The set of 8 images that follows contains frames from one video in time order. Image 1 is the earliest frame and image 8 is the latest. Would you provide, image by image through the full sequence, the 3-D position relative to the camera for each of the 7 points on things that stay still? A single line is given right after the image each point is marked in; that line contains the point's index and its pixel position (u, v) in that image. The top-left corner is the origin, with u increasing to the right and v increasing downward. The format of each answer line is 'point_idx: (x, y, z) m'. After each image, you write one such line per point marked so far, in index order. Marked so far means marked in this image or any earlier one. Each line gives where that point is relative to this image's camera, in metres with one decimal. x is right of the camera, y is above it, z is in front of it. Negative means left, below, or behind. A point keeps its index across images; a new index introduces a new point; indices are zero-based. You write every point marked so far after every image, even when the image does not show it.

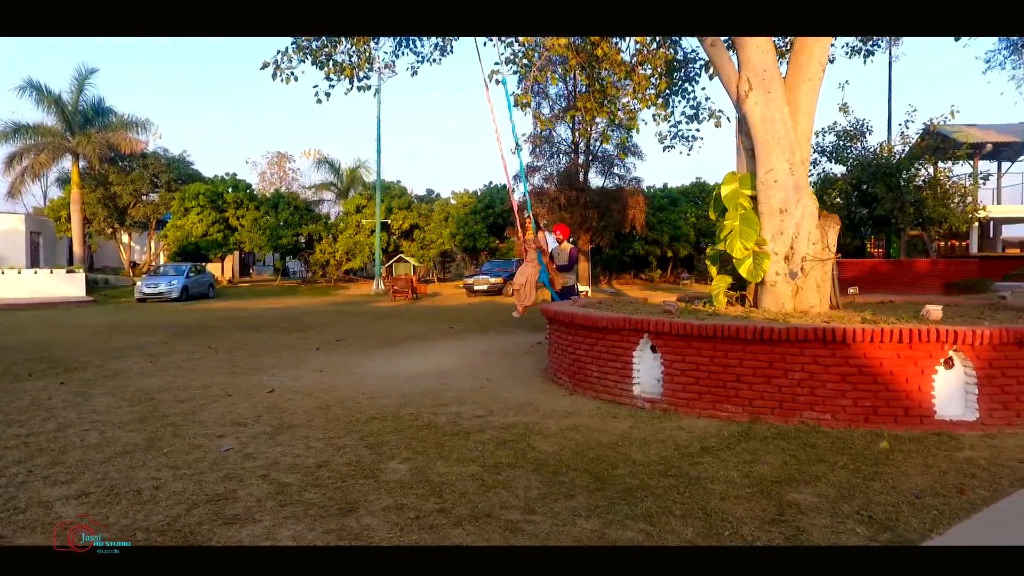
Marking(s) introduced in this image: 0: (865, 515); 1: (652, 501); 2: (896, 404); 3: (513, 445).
0: (+2.0, -1.3, +3.5) m
1: (+0.9, -1.3, +3.7) m
2: (+3.2, -1.0, +5.2) m
3: (0.0, -1.2, +5.0) m
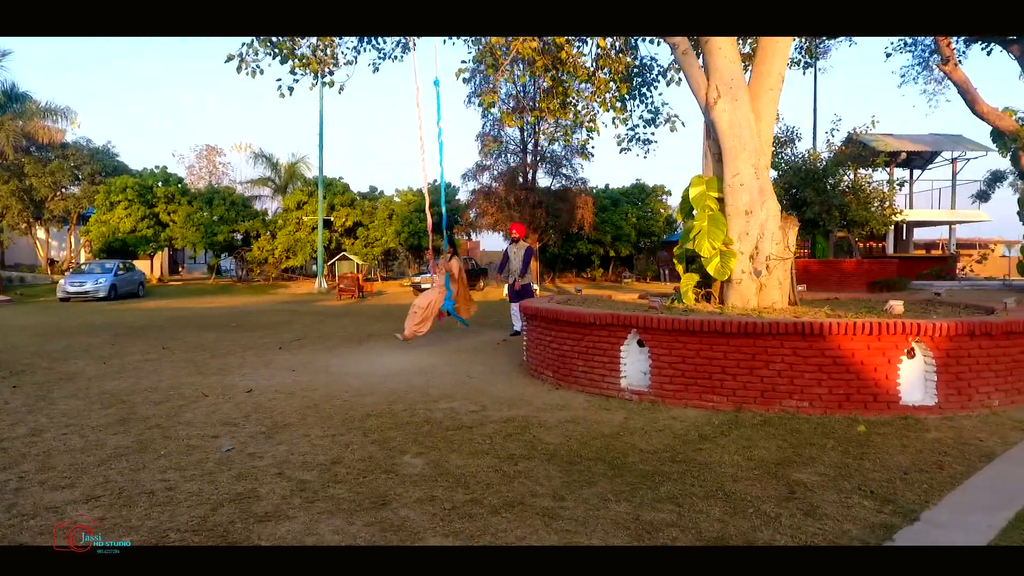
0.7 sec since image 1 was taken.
0: (+2.2, -1.2, +3.8) m
1: (+1.0, -1.2, +4.0) m
2: (+3.2, -0.9, +5.7) m
3: (+0.1, -1.2, +5.1) m
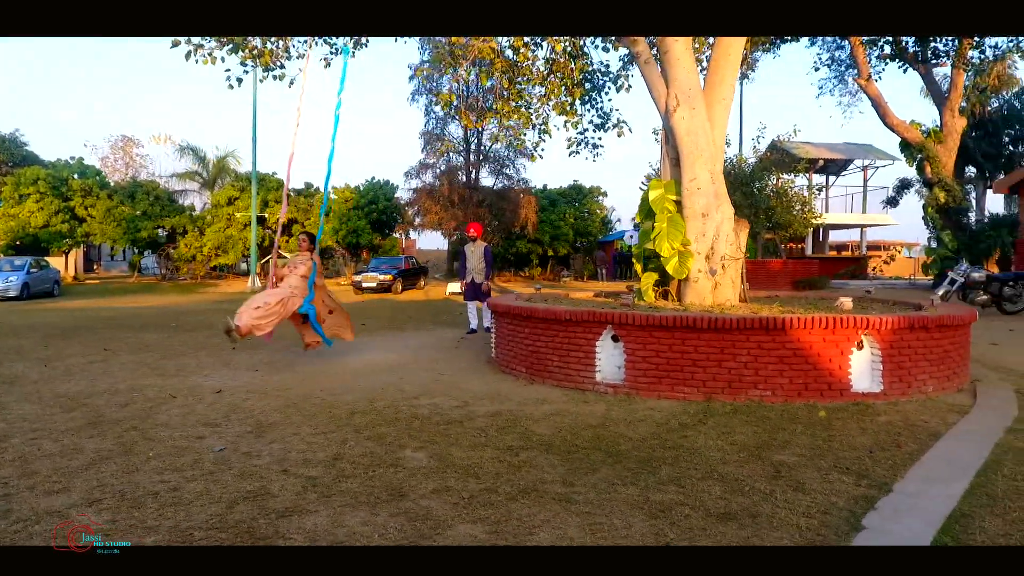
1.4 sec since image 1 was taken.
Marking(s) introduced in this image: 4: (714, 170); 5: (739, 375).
0: (+2.2, -1.2, +4.3) m
1: (+1.1, -1.2, +4.3) m
2: (+3.1, -0.9, +6.2) m
3: (0.0, -1.2, +5.3) m
4: (+2.8, +1.6, +8.7) m
5: (+2.3, -0.9, +6.2) m
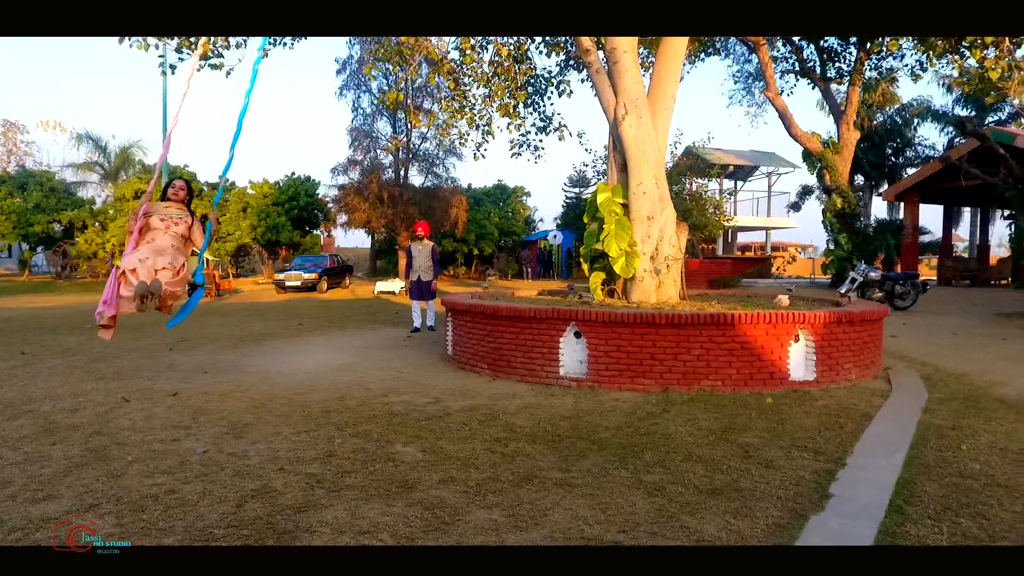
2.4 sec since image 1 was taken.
0: (+2.2, -1.2, +4.8) m
1: (+1.0, -1.2, +4.6) m
2: (+2.8, -0.9, +6.8) m
3: (-0.2, -1.2, +5.5) m
4: (+2.2, +1.7, +9.3) m
5: (+1.9, -0.8, +6.7) m
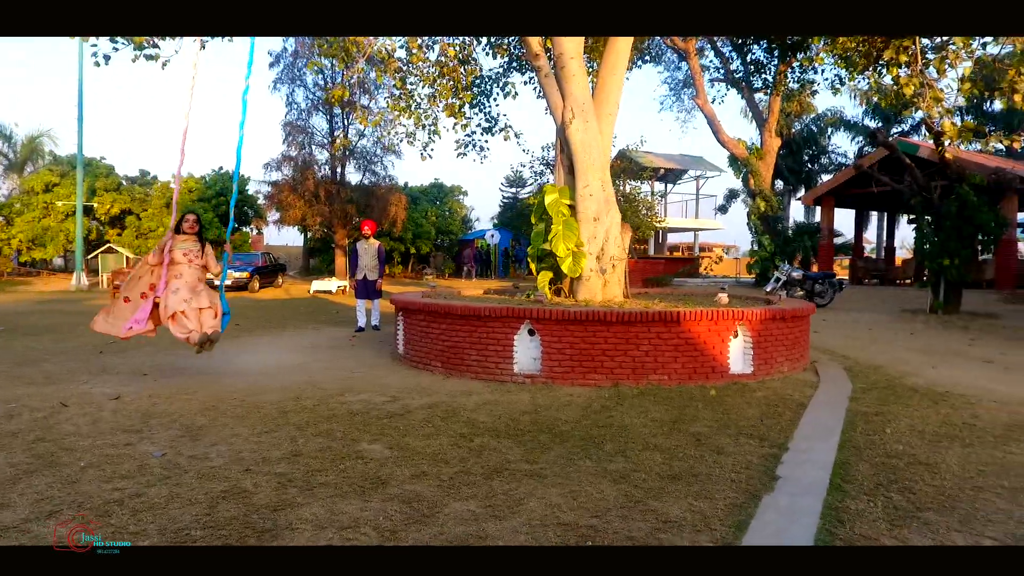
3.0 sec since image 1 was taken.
0: (+1.9, -1.2, +5.1) m
1: (+0.8, -1.2, +4.9) m
2: (+2.3, -0.9, +7.2) m
3: (-0.5, -1.2, +5.6) m
4: (+1.4, +1.7, +9.6) m
5: (+1.5, -0.8, +7.1) m
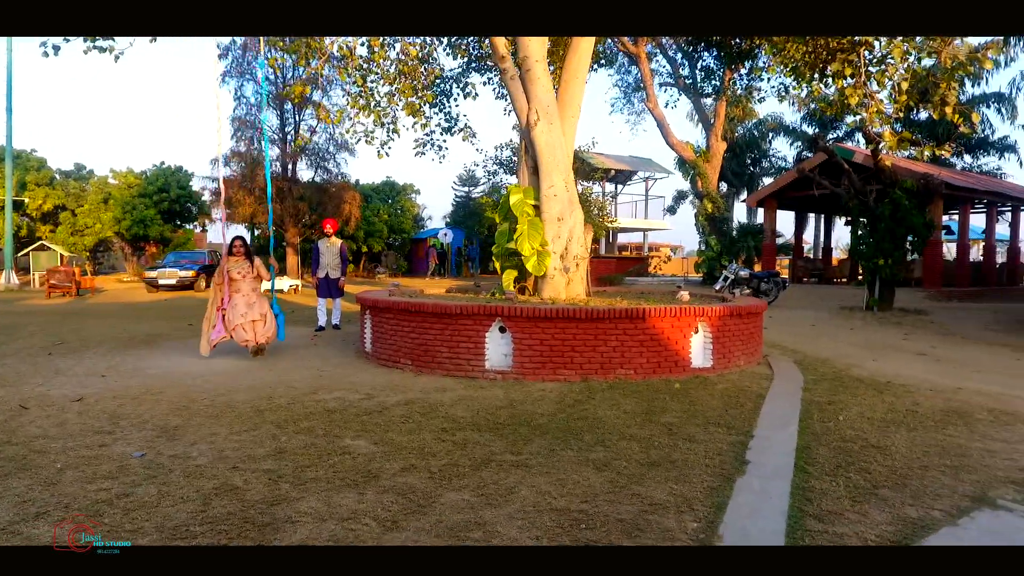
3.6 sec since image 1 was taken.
0: (+1.7, -1.2, +5.5) m
1: (+0.6, -1.2, +5.1) m
2: (+1.9, -0.9, +7.6) m
3: (-0.7, -1.2, +5.7) m
4: (+0.9, +1.7, +9.9) m
5: (+1.1, -0.8, +7.3) m
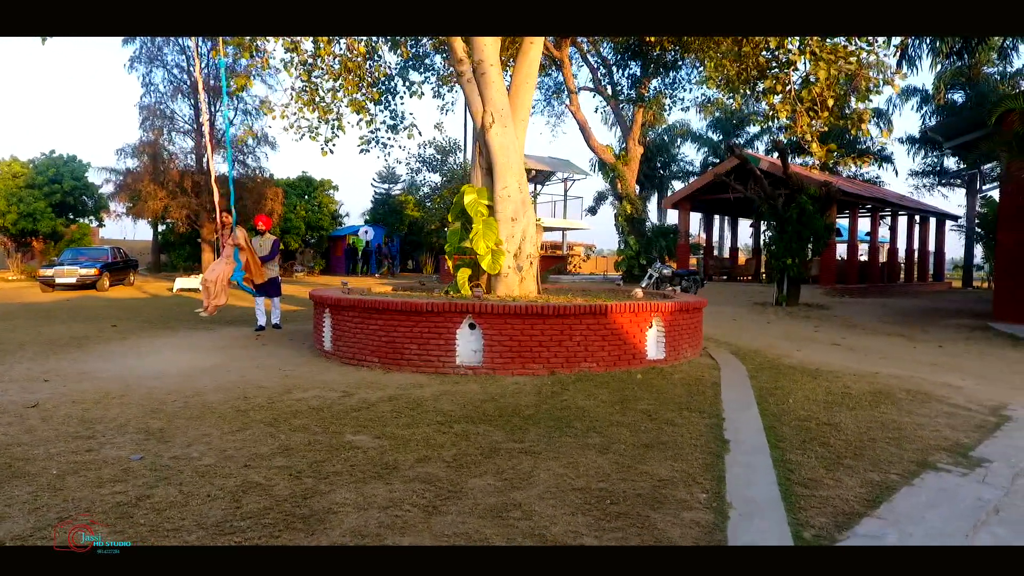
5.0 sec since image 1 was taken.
0: (+1.6, -1.1, +6.0) m
1: (+0.6, -1.2, +5.5) m
2: (+1.5, -0.8, +8.1) m
3: (-0.8, -1.1, +5.9) m
4: (+0.1, +1.7, +10.2) m
5: (+0.8, -0.8, +7.7) m
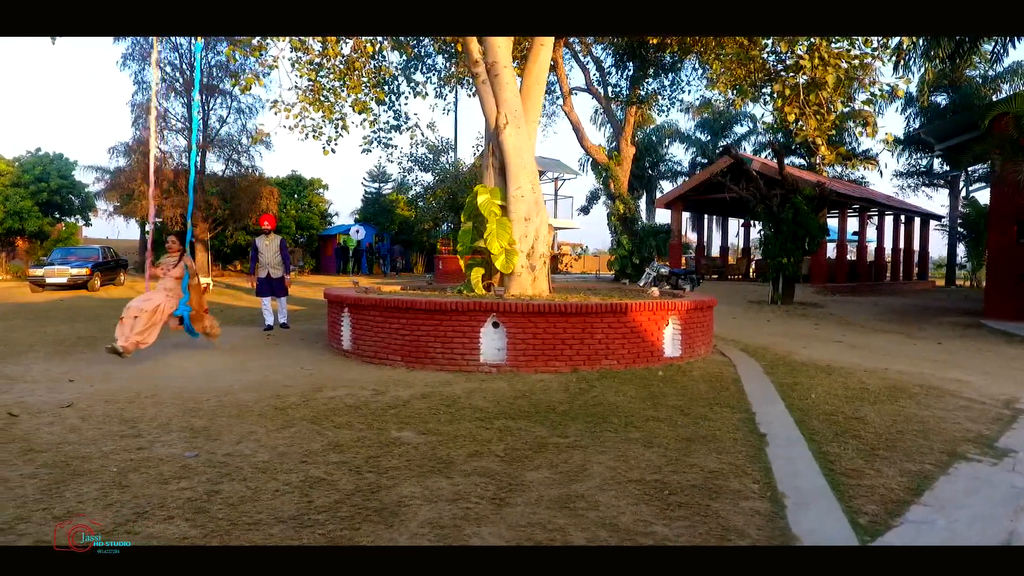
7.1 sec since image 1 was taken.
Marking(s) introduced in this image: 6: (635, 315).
0: (+2.0, -1.1, +6.1) m
1: (+0.9, -1.2, +5.6) m
2: (+1.8, -0.8, +8.2) m
3: (-0.5, -1.1, +6.0) m
4: (+0.3, +1.7, +10.3) m
5: (+1.0, -0.8, +7.9) m
6: (+1.6, -0.4, +8.1) m
